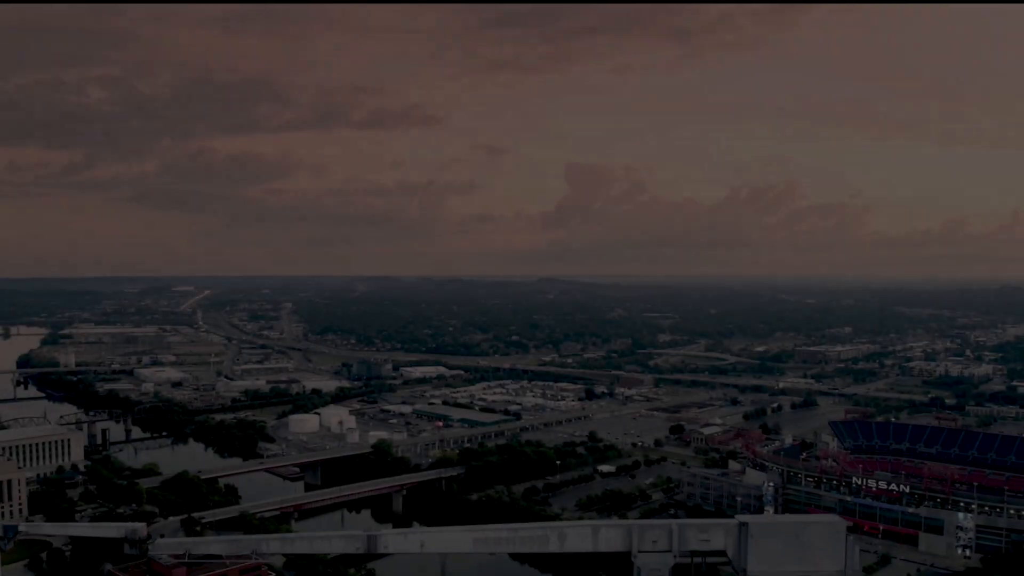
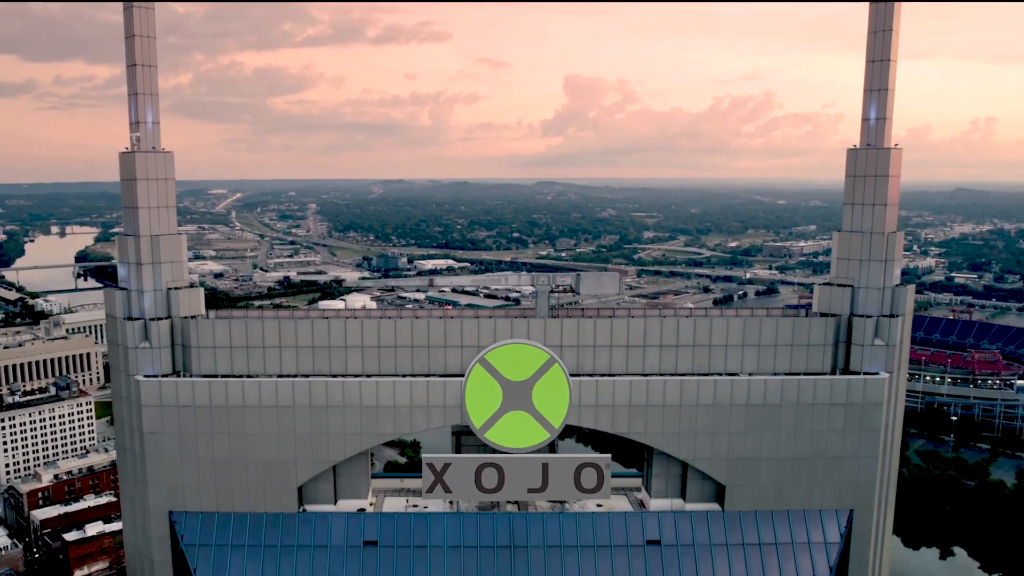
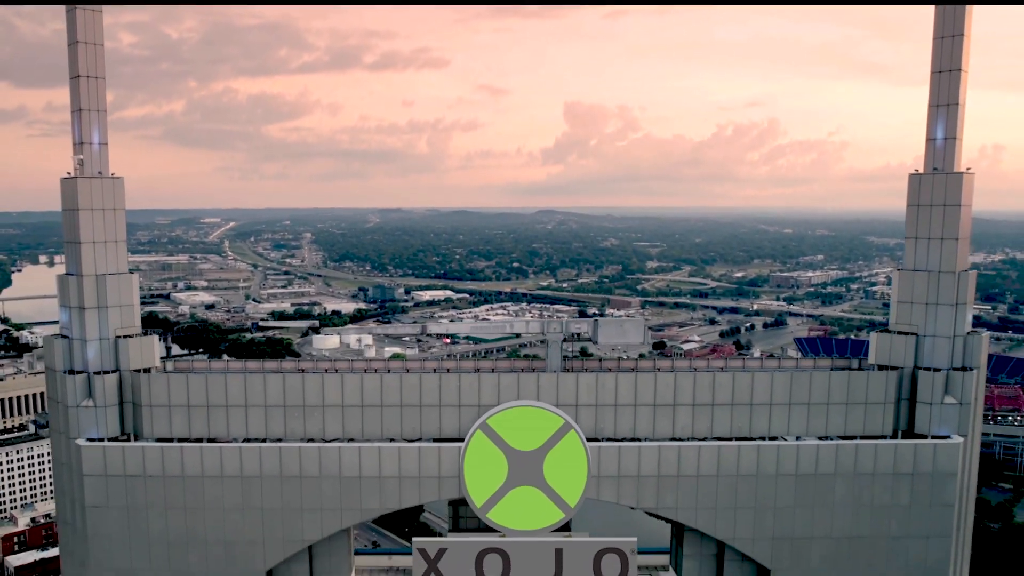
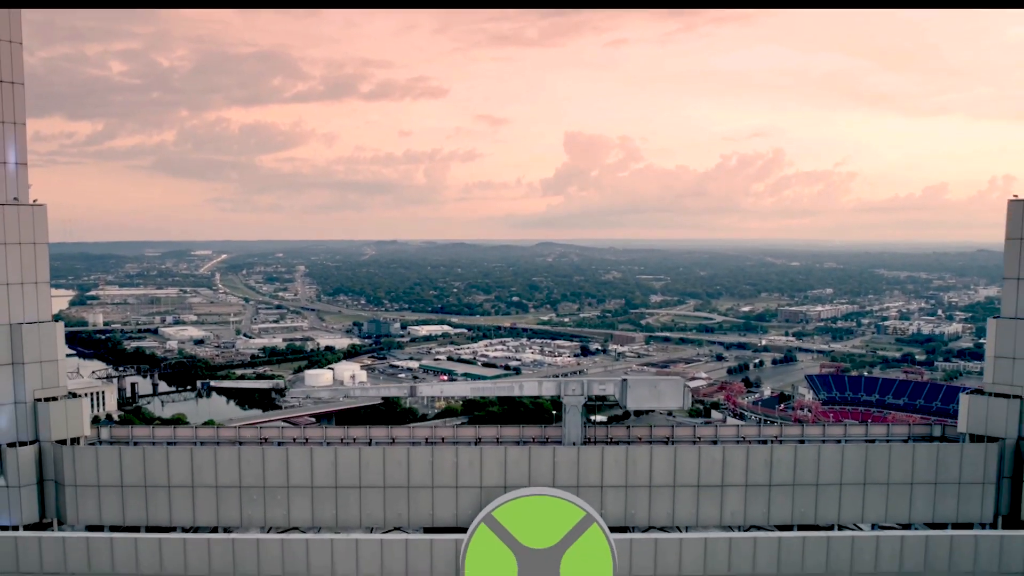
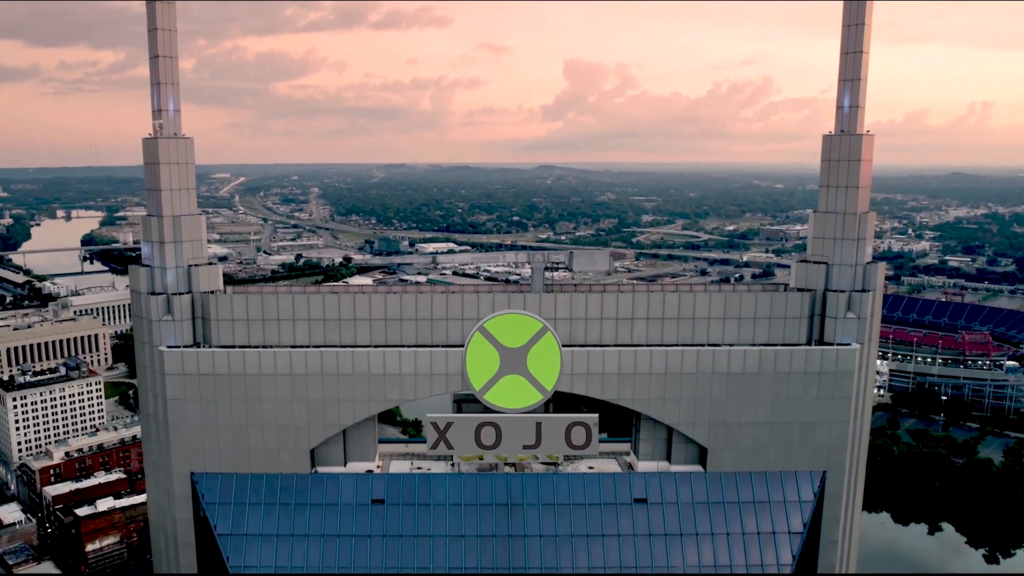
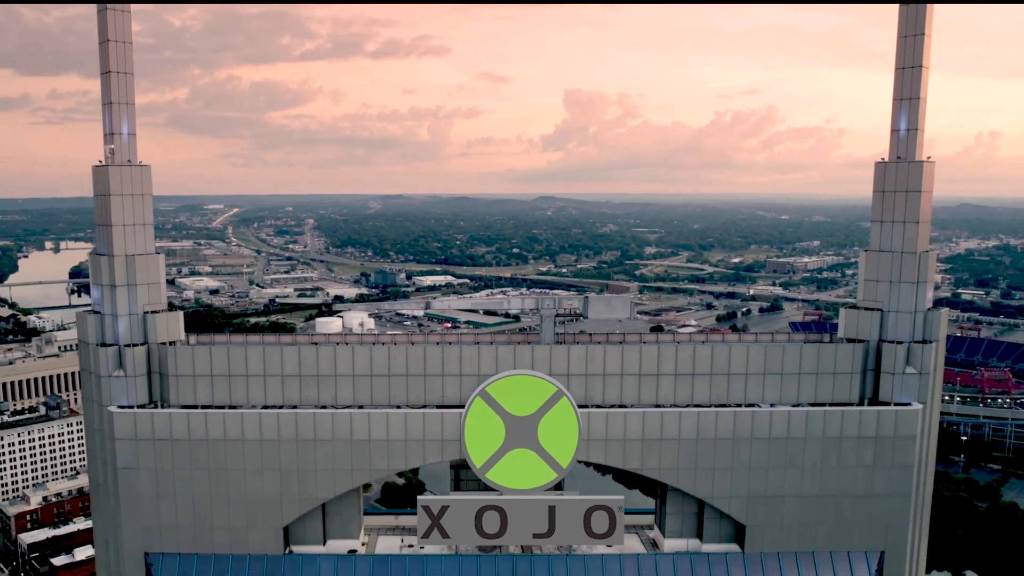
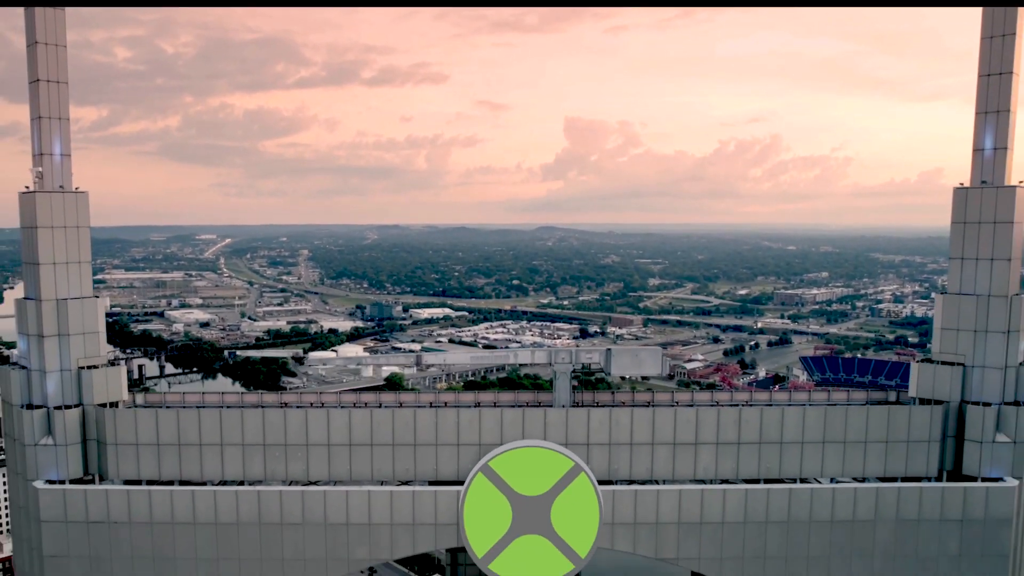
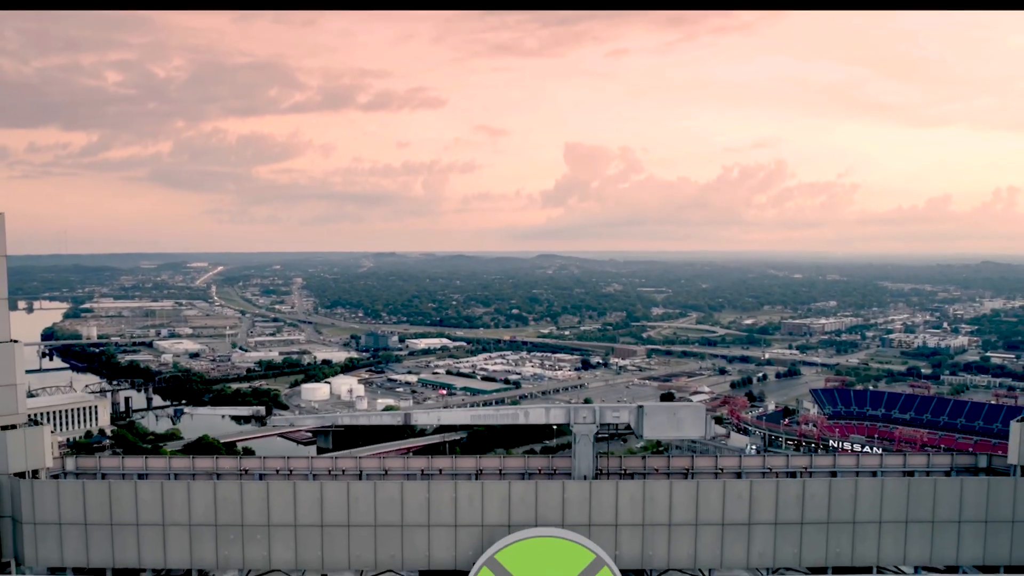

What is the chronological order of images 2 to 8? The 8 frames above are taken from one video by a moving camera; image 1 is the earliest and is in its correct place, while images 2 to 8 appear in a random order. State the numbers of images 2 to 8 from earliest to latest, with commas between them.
8, 4, 7, 3, 6, 2, 5
